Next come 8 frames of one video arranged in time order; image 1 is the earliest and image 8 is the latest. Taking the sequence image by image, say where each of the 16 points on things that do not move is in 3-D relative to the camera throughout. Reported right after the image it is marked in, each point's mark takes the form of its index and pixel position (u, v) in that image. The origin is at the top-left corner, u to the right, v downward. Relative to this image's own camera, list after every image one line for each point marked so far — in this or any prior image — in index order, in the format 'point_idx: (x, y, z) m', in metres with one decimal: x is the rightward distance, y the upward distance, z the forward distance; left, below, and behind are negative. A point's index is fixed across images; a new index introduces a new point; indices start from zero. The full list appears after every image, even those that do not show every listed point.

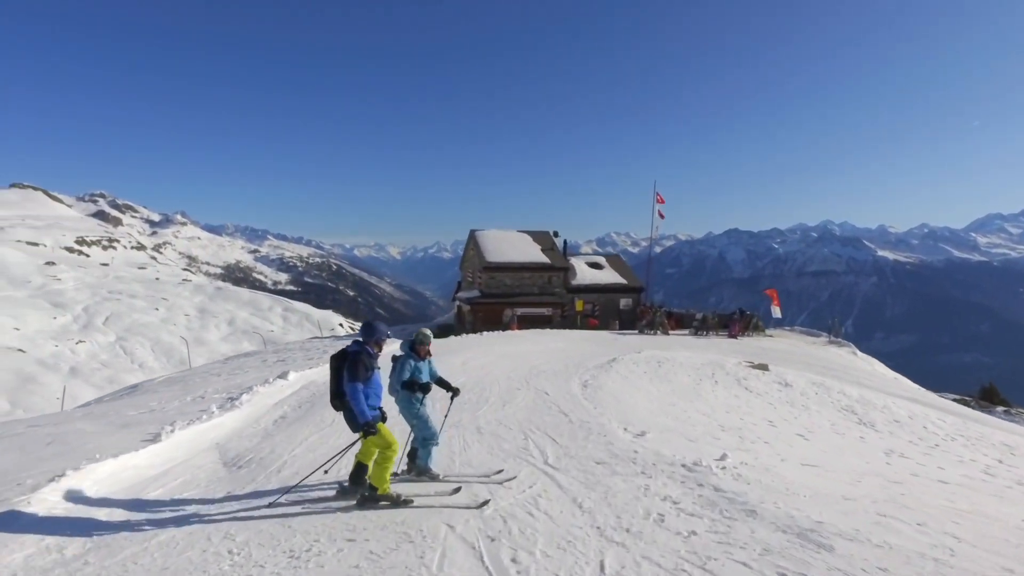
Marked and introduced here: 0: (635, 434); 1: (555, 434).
0: (+2.8, -3.3, +13.4) m
1: (+1.0, -3.1, +12.7) m
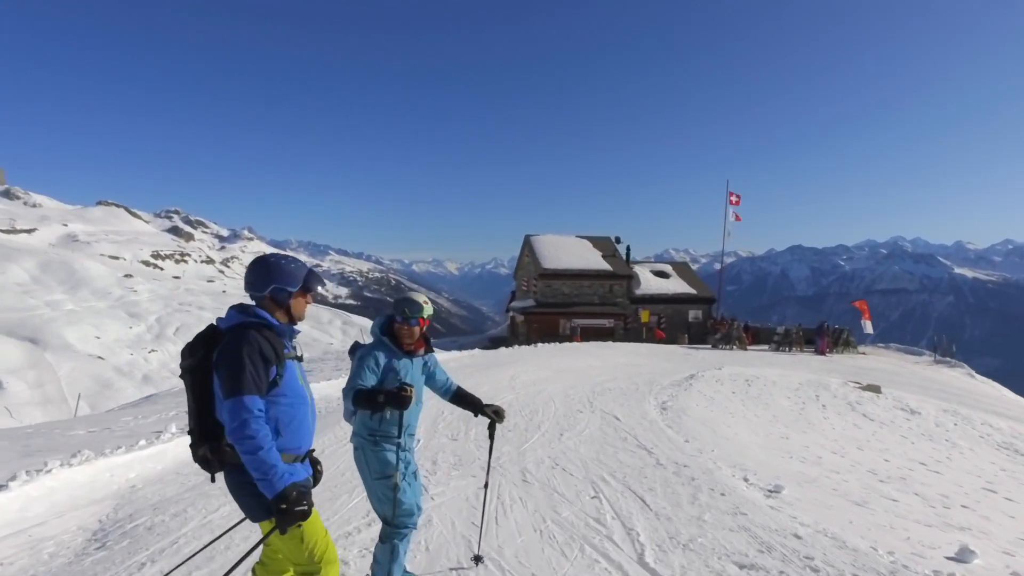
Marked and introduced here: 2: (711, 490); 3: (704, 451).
0: (+3.7, -2.9, +8.7) m
1: (+1.8, -2.8, +8.2) m
2: (+2.8, -2.8, +8.3) m
3: (+3.7, -3.2, +11.7) m
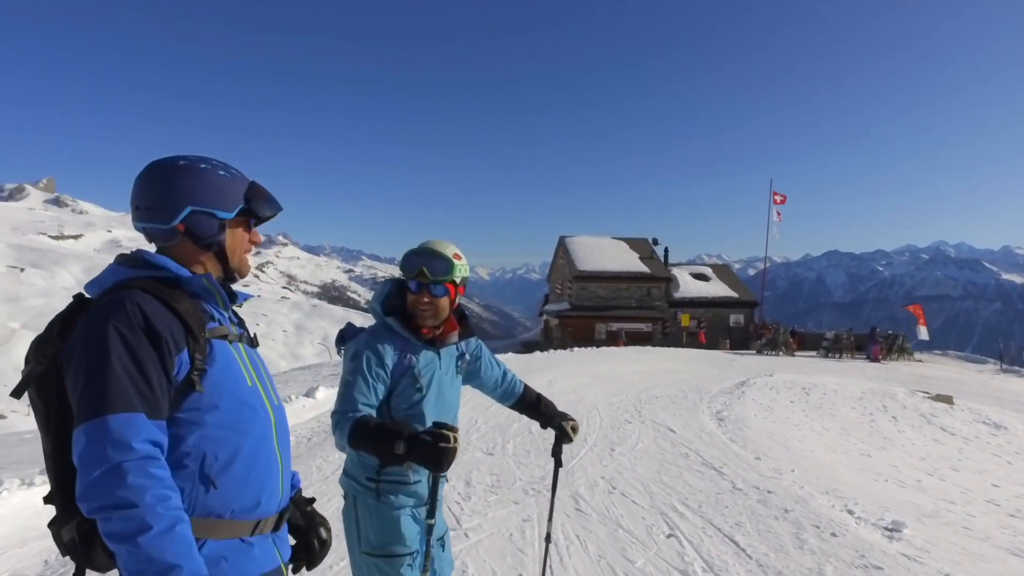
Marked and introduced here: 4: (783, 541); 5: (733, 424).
0: (+4.3, -2.8, +6.9) m
1: (+2.4, -2.6, +6.5) m
2: (+3.3, -2.6, +6.6) m
3: (+4.5, -3.0, +9.9) m
4: (+2.8, -2.6, +6.2) m
5: (+5.5, -3.4, +15.2) m
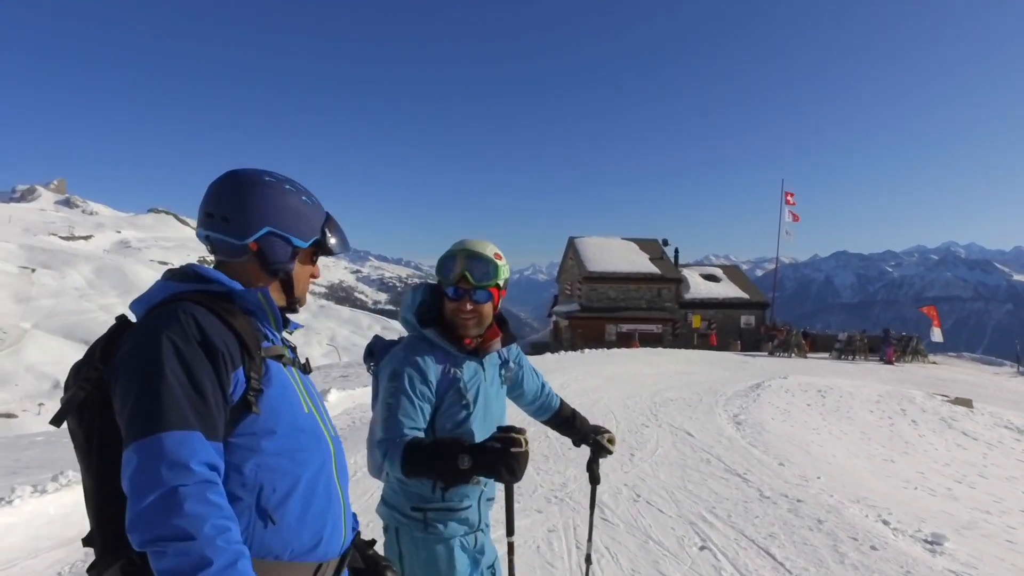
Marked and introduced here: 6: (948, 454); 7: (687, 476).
0: (+4.5, -2.8, +6.6) m
1: (+2.6, -2.6, +6.3) m
2: (+3.6, -2.7, +6.3) m
3: (+4.8, -3.1, +9.7) m
4: (+3.0, -2.6, +5.9) m
5: (+5.9, -3.4, +14.9) m
6: (+11.2, -4.3, +15.6) m
7: (+2.7, -2.9, +9.5) m
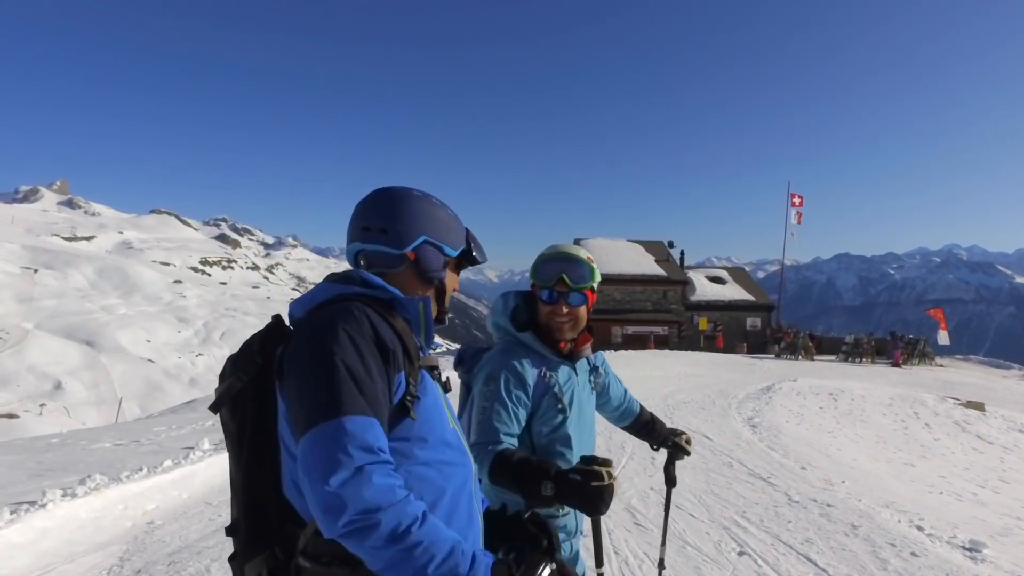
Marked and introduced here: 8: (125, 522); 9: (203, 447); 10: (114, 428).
0: (+4.9, -2.8, +6.5) m
1: (+3.0, -2.6, +6.2) m
2: (+4.0, -2.7, +6.3) m
3: (+5.1, -3.1, +9.6) m
4: (+3.4, -2.6, +5.8) m
5: (+6.2, -3.5, +14.8) m
6: (+11.6, -4.4, +15.5) m
7: (+3.1, -3.0, +9.4) m
8: (-4.0, -2.4, +6.3) m
9: (-4.6, -2.4, +9.0) m
10: (-8.4, -2.9, +12.7) m
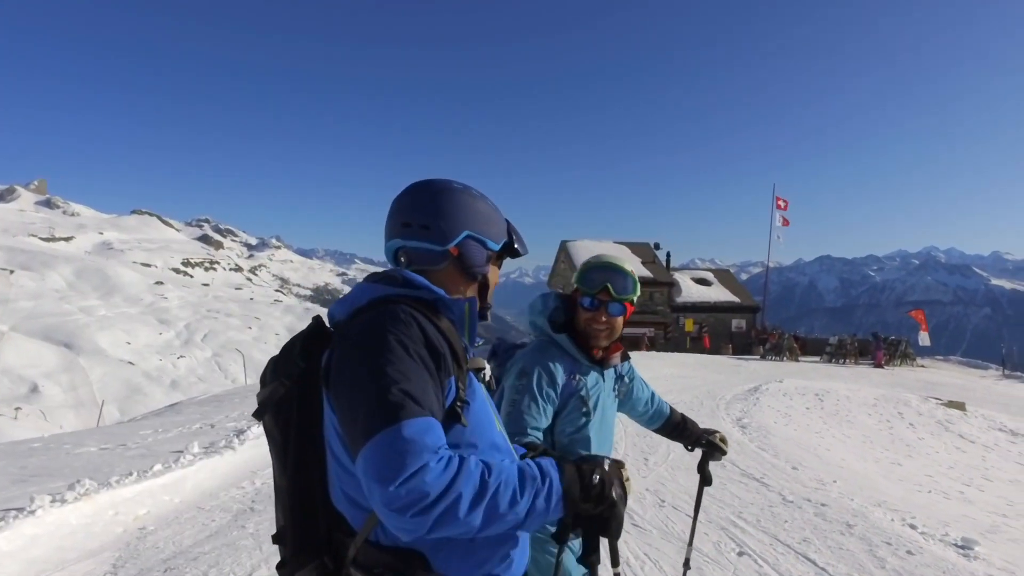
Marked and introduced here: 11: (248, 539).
0: (+4.9, -2.9, +6.6) m
1: (+3.0, -2.7, +6.2) m
2: (+4.0, -2.7, +6.3) m
3: (+5.0, -3.1, +9.7) m
4: (+3.4, -2.6, +5.9) m
5: (+6.0, -3.5, +14.9) m
6: (+11.3, -4.4, +15.7) m
7: (+3.0, -3.0, +9.4) m
8: (-4.0, -2.4, +6.1) m
9: (-4.7, -2.4, +8.9) m
10: (-8.5, -2.9, +12.4) m
11: (-2.6, -2.4, +5.9) m
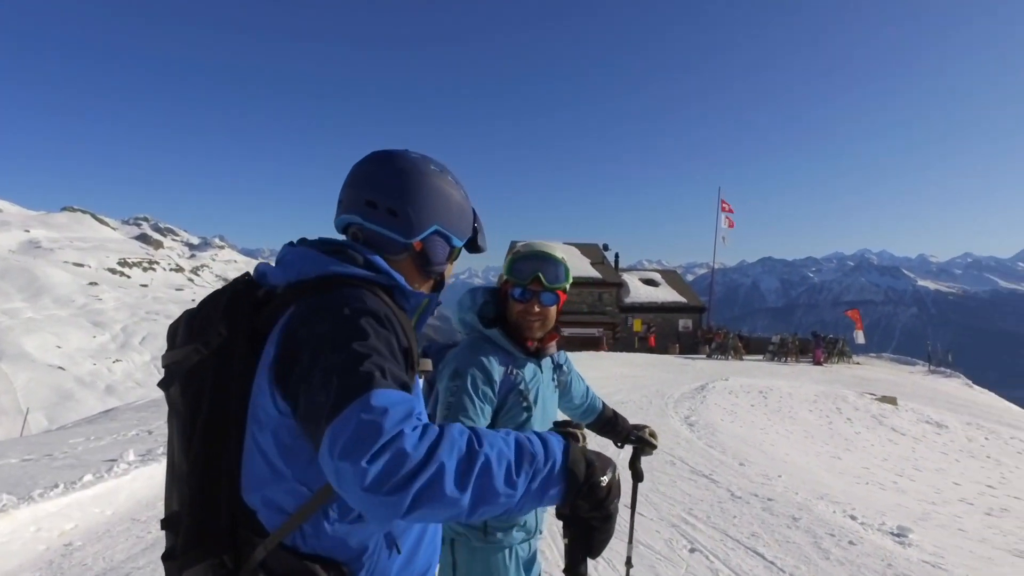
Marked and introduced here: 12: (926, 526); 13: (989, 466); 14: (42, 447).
0: (+4.4, -2.9, +6.9) m
1: (+2.5, -2.6, +6.3) m
2: (+3.5, -2.7, +6.5) m
3: (+4.3, -3.1, +9.9) m
4: (+2.9, -2.6, +6.0) m
5: (+4.9, -3.5, +15.3) m
6: (+10.1, -4.4, +16.4) m
7: (+2.3, -3.0, +9.5) m
8: (-4.4, -2.4, +5.7) m
9: (-5.4, -2.4, +8.4) m
10: (-9.5, -3.0, +11.6) m
11: (-3.0, -2.4, +5.6) m
12: (+5.4, -3.1, +7.8) m
13: (+13.6, -5.0, +17.1) m
14: (-8.4, -2.8, +10.8) m
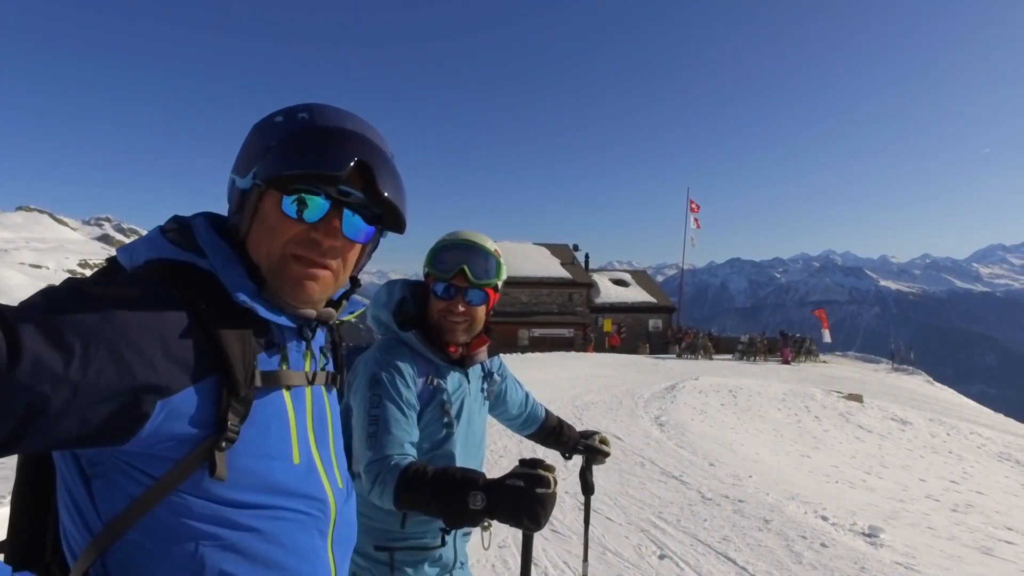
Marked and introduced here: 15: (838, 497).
0: (+4.0, -2.8, +6.8) m
1: (+2.1, -2.6, +6.1) m
2: (+3.1, -2.6, +6.4) m
3: (+3.7, -3.1, +9.8) m
4: (+2.6, -2.6, +5.8) m
5: (+4.1, -3.5, +15.1) m
6: (+9.2, -4.4, +16.5) m
7: (+1.8, -2.9, +9.3) m
8: (-4.8, -2.4, +5.2) m
9: (-5.8, -2.4, +7.9) m
10: (-10.1, -3.0, +10.9) m
11: (-3.3, -2.4, +5.1) m
12: (+4.9, -3.0, +7.8) m
13: (+12.7, -4.9, +17.4) m
14: (-9.0, -2.8, +10.1) m
15: (+5.0, -3.2, +9.3) m
